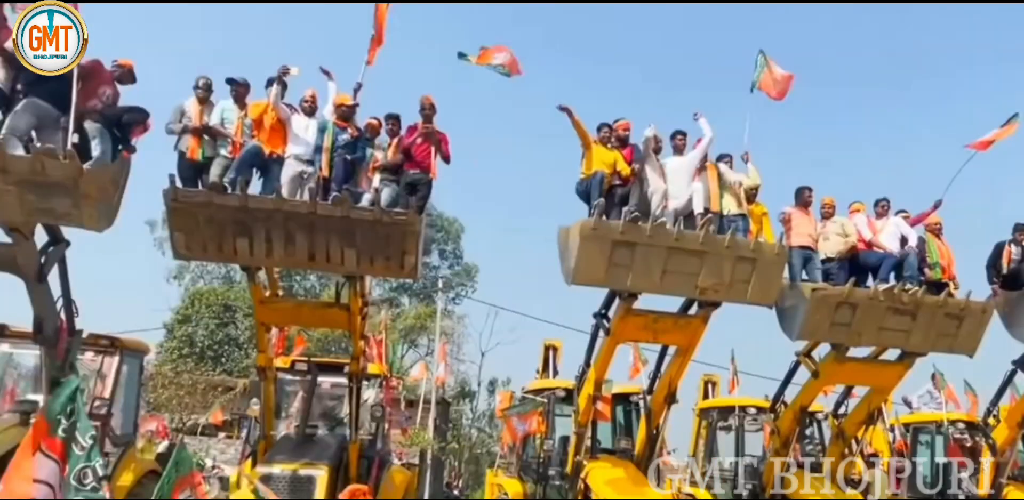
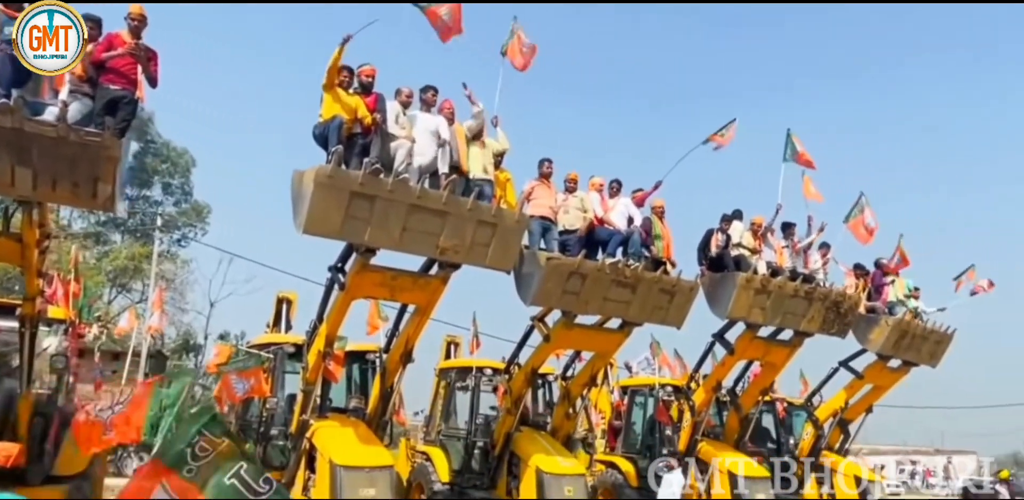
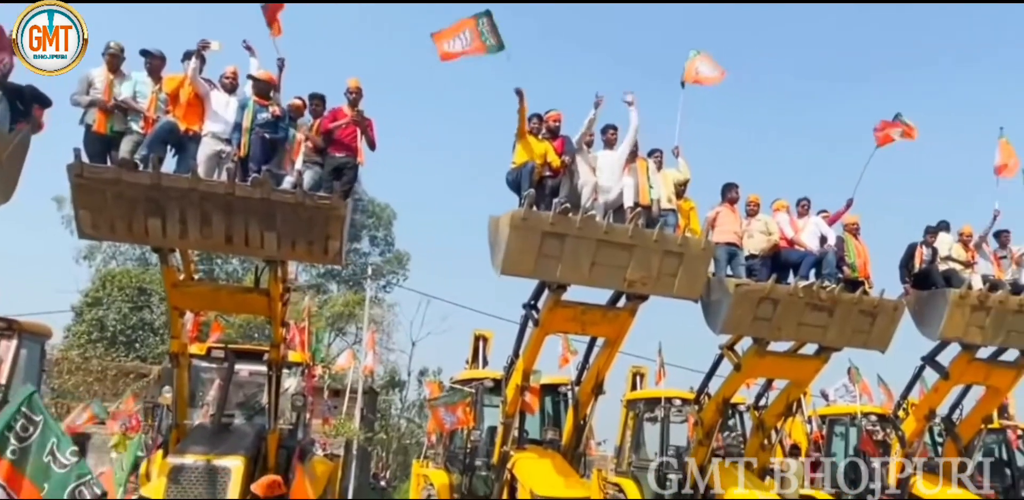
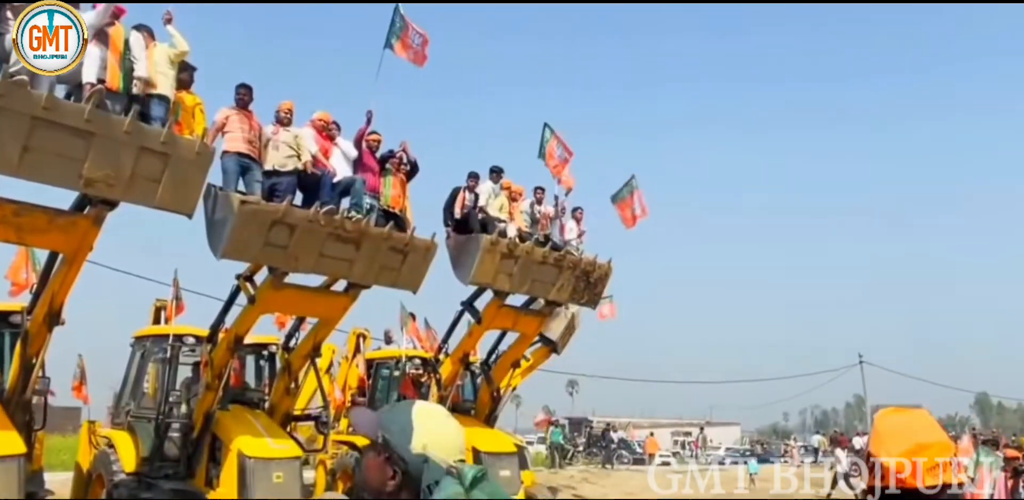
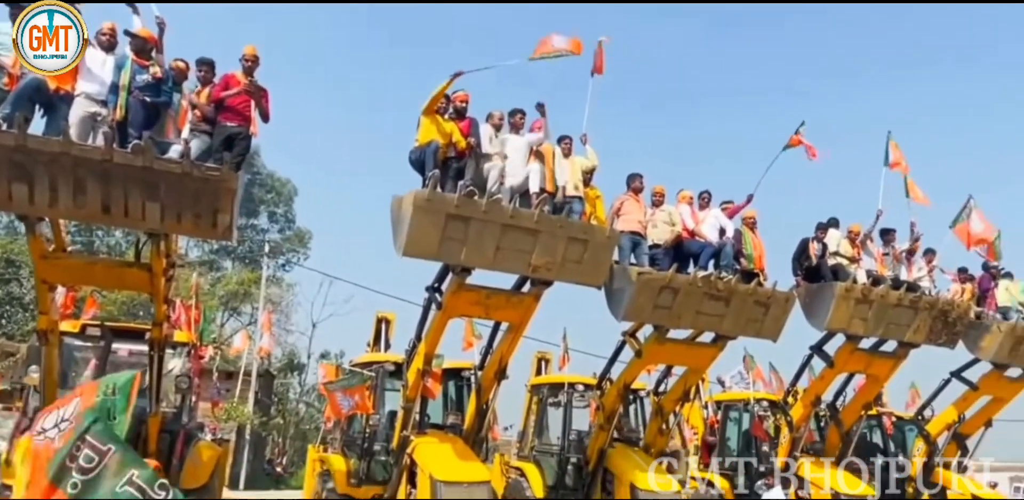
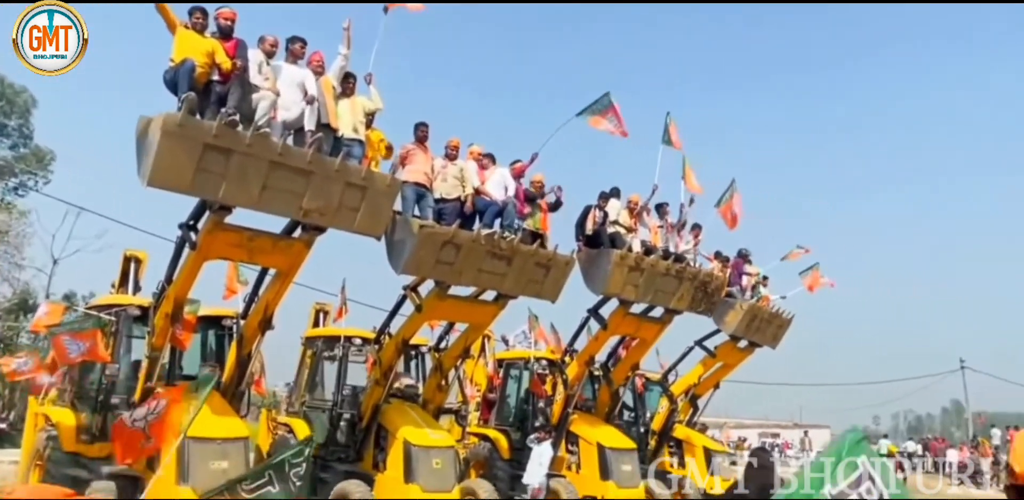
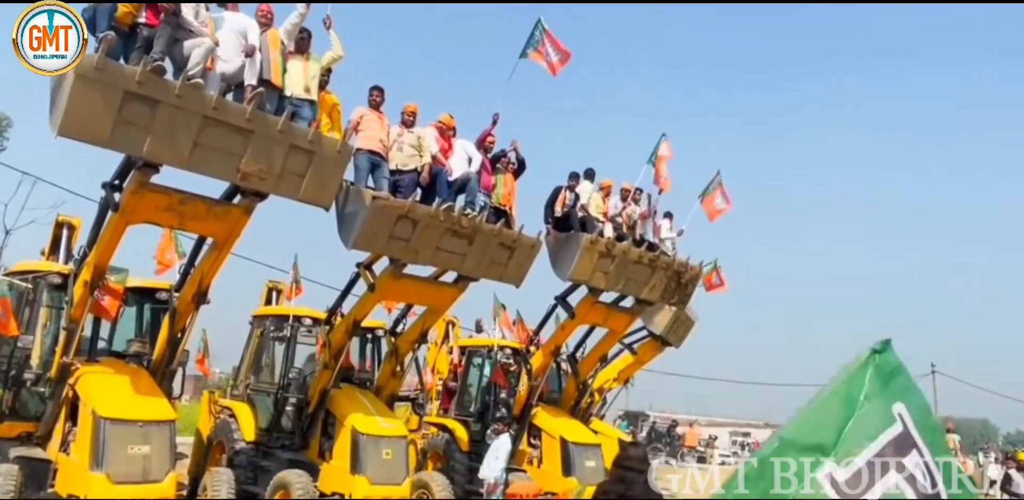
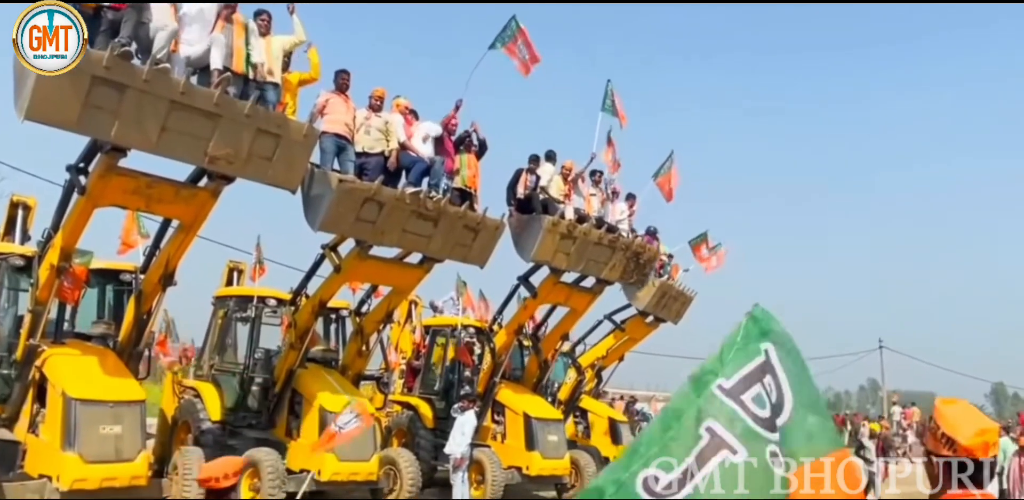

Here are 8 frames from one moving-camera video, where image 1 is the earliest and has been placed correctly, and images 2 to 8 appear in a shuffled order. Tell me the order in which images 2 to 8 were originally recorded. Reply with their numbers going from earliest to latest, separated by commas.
3, 5, 2, 6, 8, 7, 4
